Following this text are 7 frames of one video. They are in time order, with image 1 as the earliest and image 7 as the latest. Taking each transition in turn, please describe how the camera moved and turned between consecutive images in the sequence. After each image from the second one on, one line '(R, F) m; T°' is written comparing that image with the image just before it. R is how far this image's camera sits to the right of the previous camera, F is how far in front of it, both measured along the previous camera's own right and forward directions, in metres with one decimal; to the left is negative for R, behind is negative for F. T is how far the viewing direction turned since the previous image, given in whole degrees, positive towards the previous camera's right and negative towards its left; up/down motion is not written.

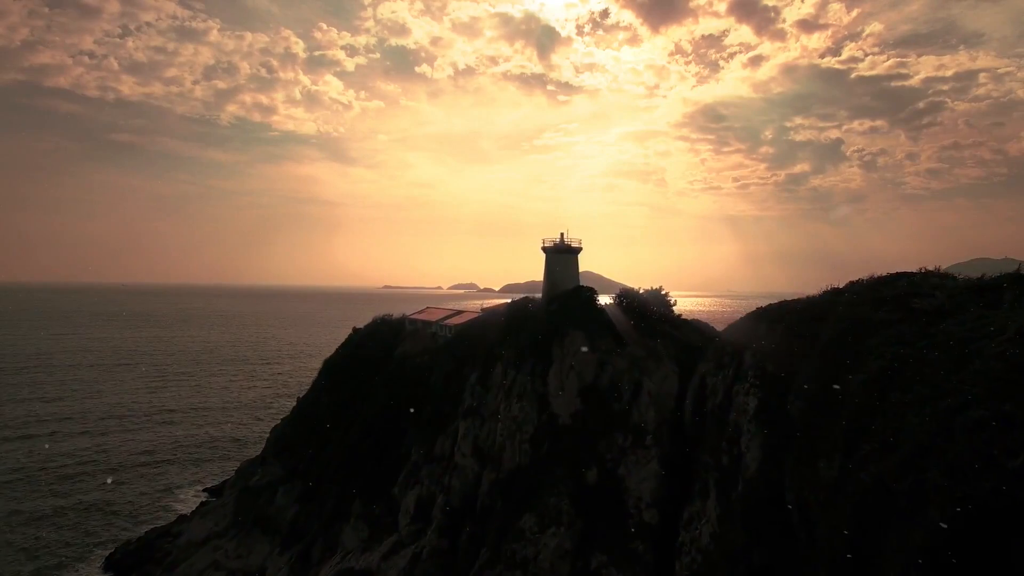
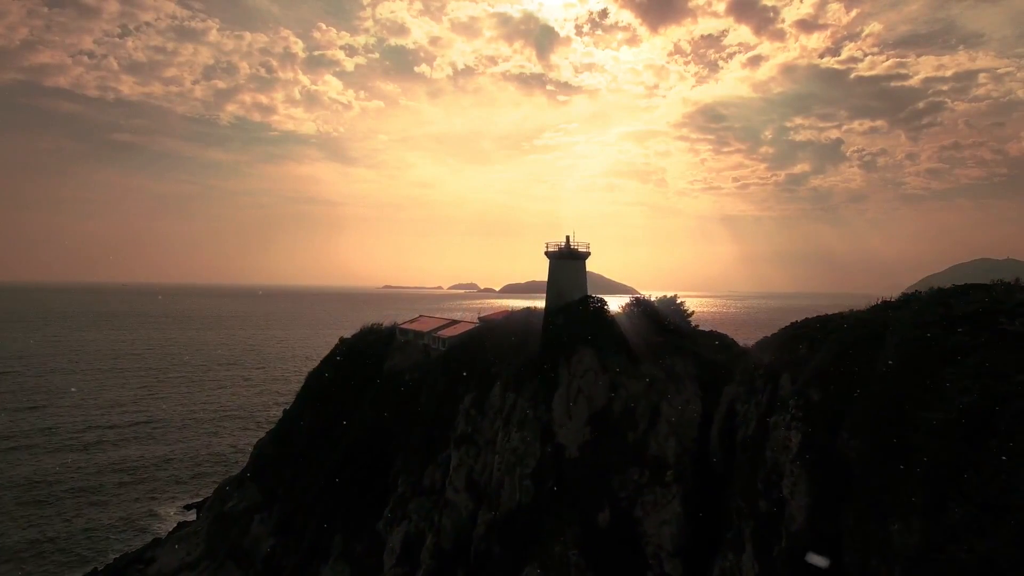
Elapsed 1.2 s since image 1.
(0.0, +1.9) m; 0°
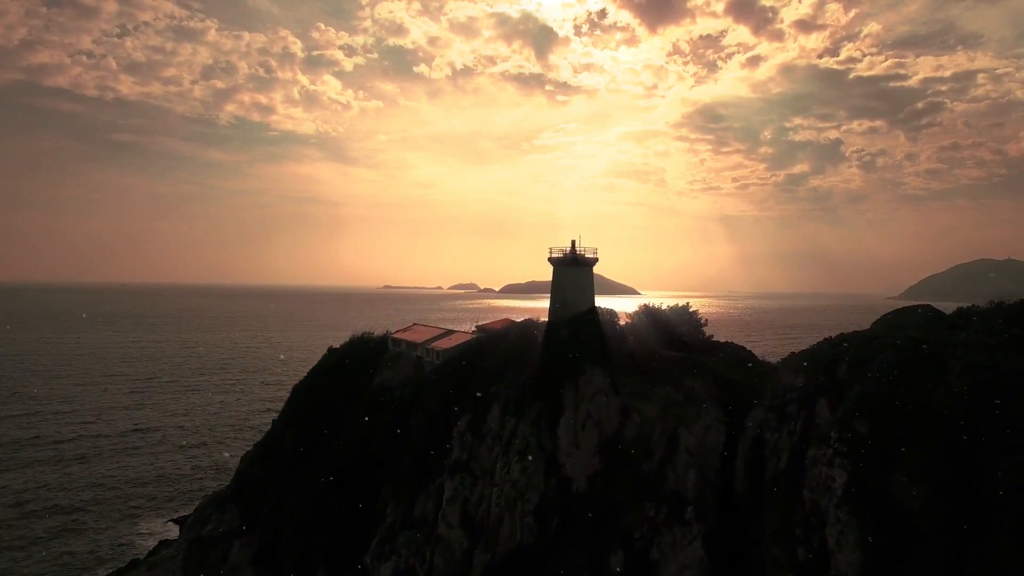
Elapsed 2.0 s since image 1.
(-0.1, +1.1) m; 0°
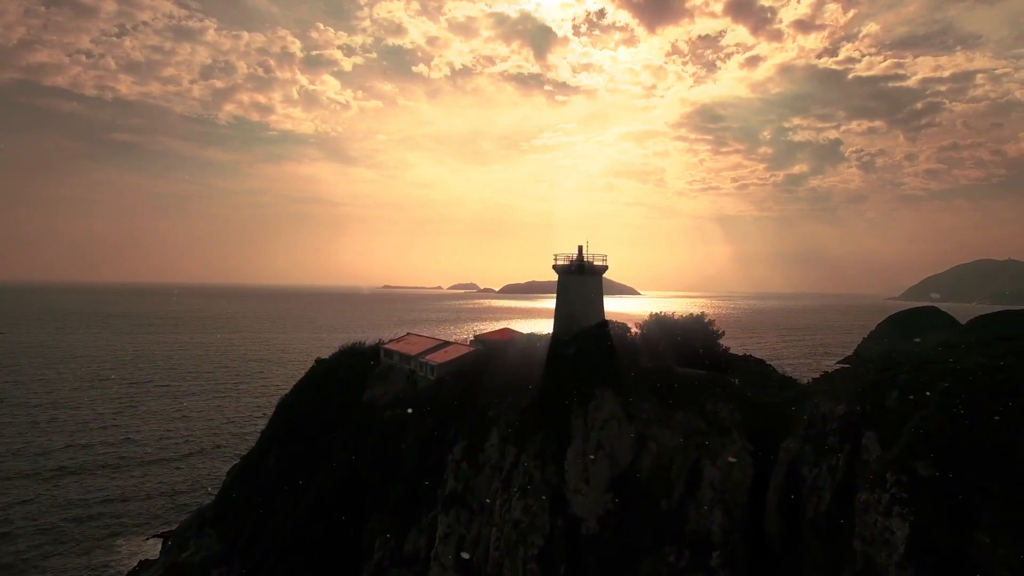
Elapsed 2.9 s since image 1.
(-0.5, +0.6) m; 0°
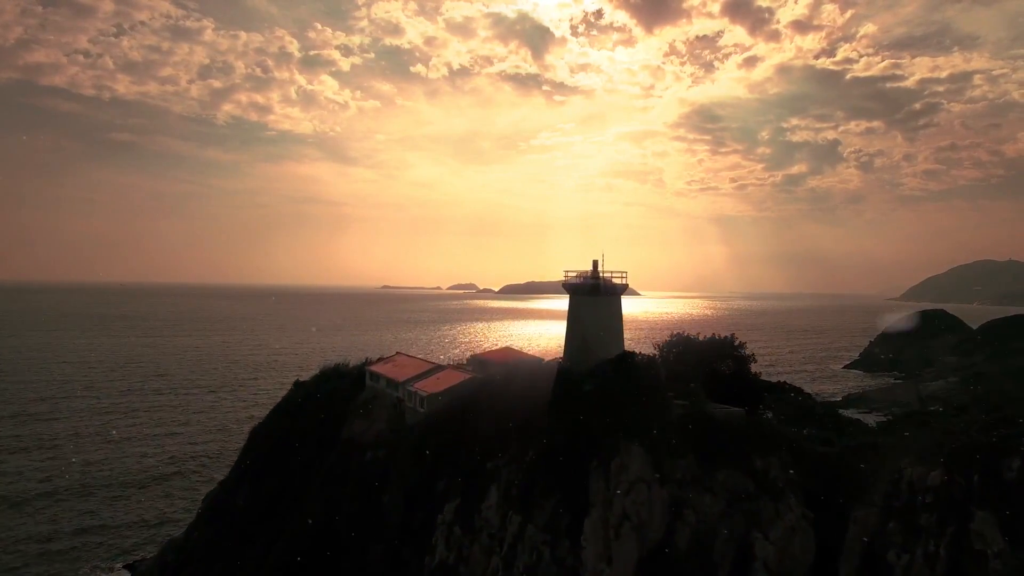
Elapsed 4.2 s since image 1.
(-1.3, +0.6) m; 0°
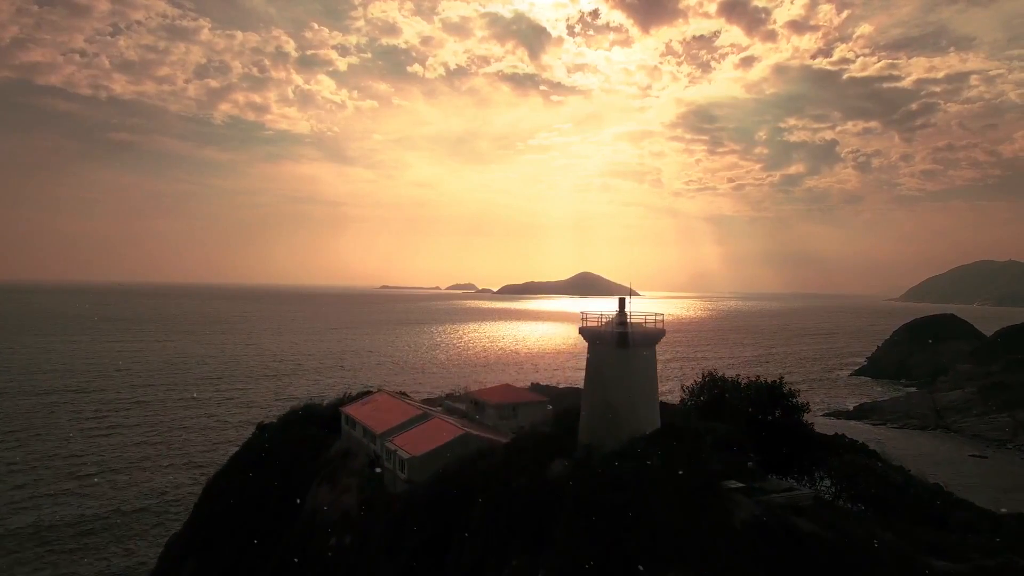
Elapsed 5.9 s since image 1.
(-0.8, +1.6) m; 0°
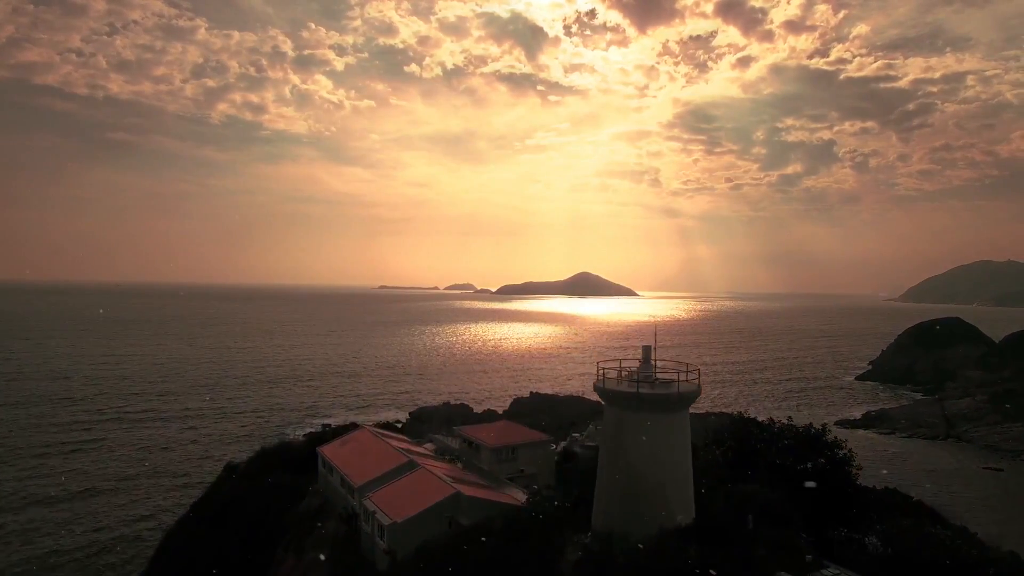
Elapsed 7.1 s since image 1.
(0.0, +1.6) m; 0°
